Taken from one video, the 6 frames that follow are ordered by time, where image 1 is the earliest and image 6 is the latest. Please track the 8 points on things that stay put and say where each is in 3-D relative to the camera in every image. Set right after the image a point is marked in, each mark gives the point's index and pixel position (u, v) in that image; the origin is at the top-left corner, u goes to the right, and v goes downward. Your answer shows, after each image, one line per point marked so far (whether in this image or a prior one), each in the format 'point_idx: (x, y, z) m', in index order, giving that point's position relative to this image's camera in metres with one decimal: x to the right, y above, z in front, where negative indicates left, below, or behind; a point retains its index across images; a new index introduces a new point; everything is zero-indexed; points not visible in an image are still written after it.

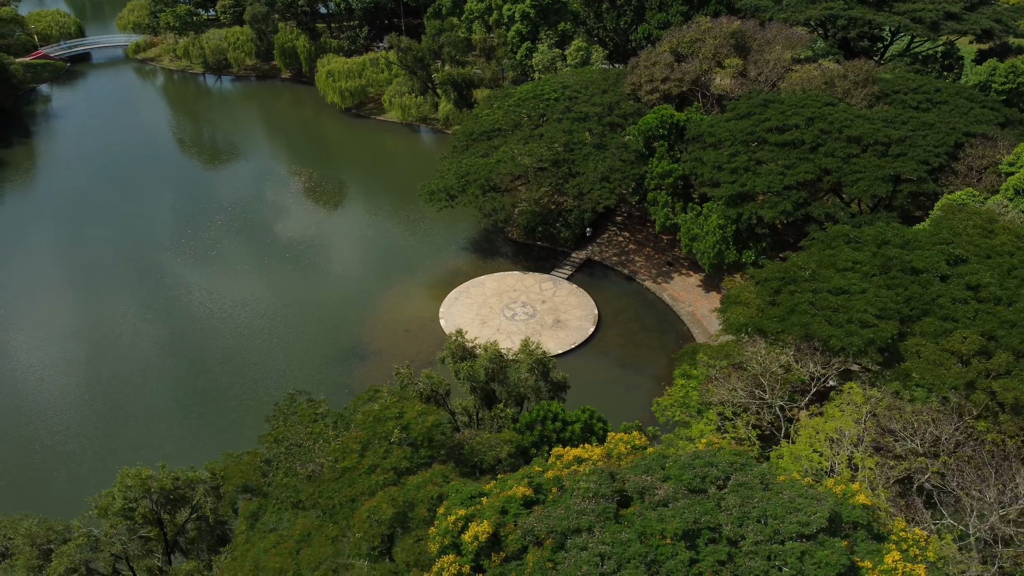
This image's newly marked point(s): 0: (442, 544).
0: (-1.2, -4.6, +14.5) m
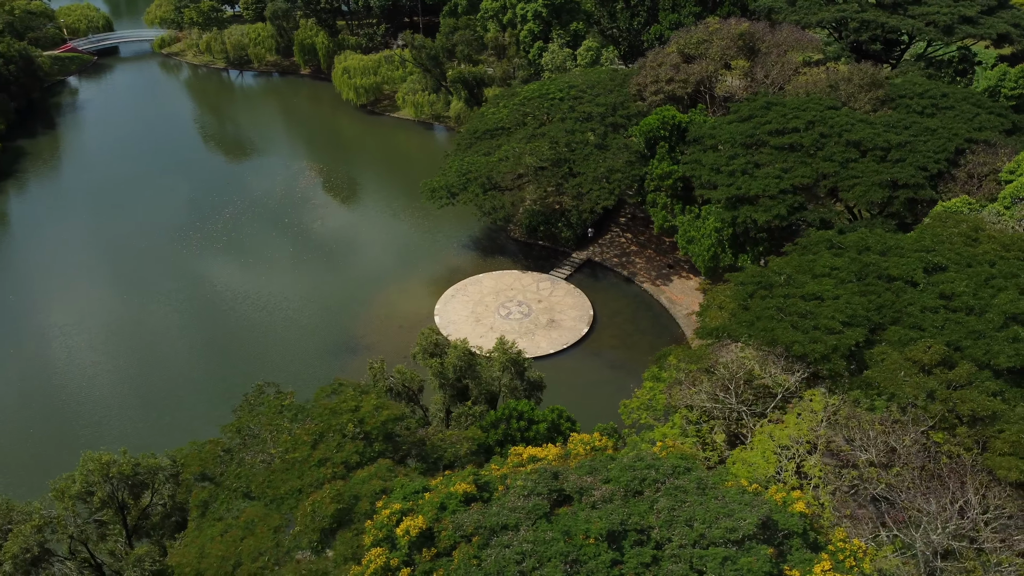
0: (-2.4, -4.5, +14.6) m
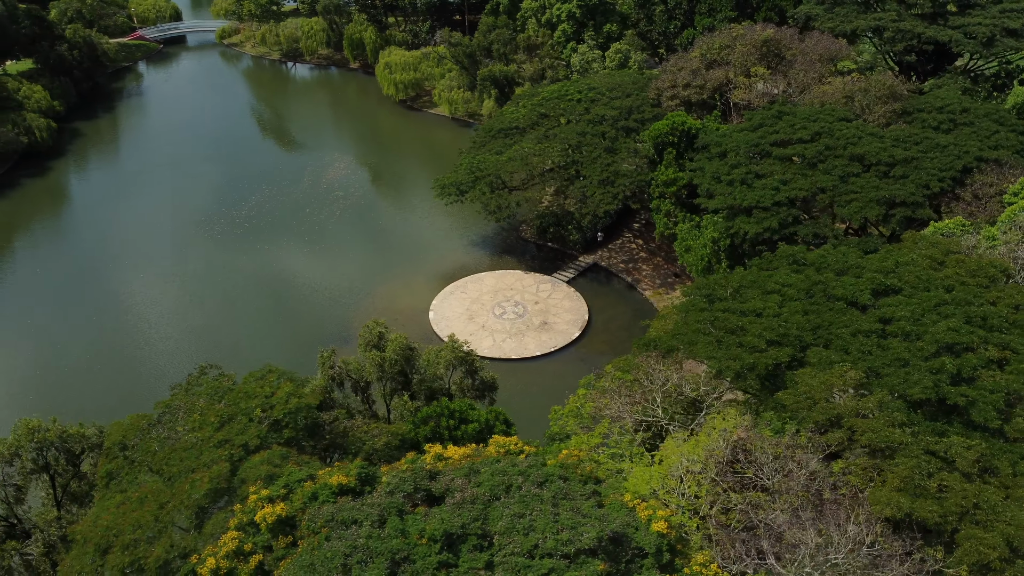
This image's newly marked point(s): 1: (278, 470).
0: (-5.0, -4.3, +14.9) m
1: (-4.8, -3.8, +16.7) m
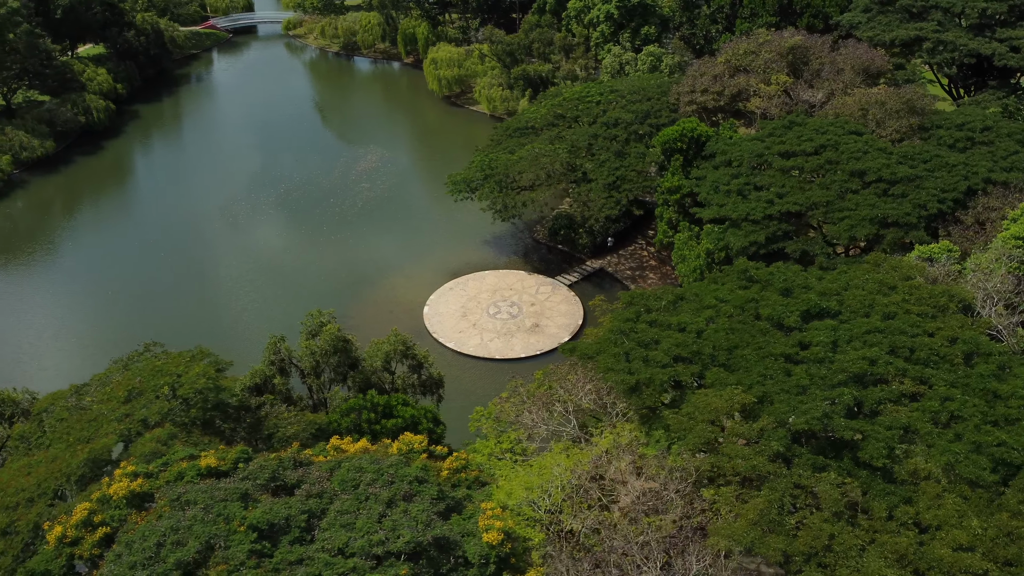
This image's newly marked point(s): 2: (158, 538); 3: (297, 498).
0: (-7.8, -3.9, +15.4) m
1: (-7.3, -3.4, +17.1) m
2: (-5.7, -4.1, +13.1) m
3: (-3.7, -3.7, +14.2) m
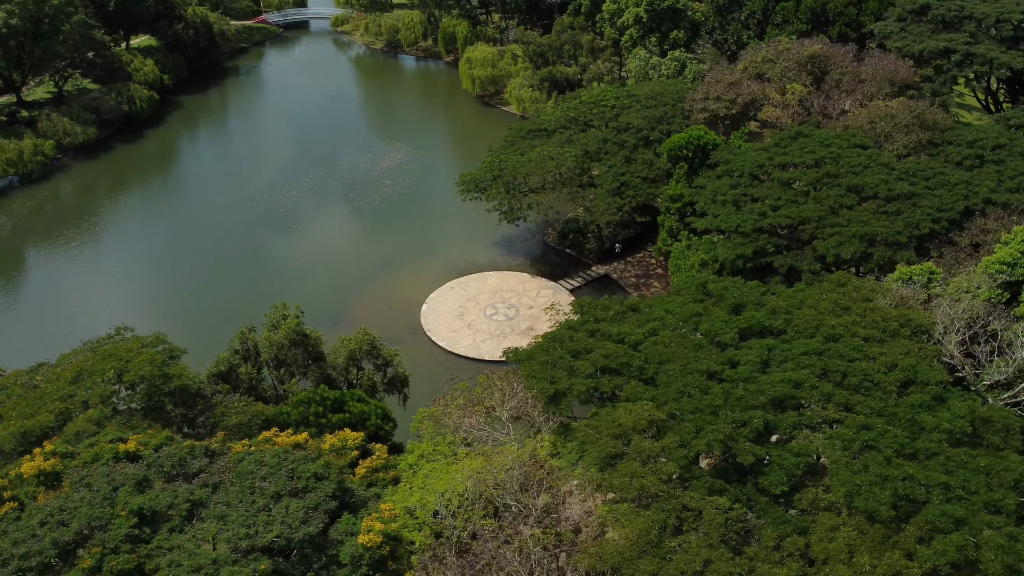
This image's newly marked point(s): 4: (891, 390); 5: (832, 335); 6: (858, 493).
0: (-9.7, -3.6, +16.0) m
1: (-9.1, -3.1, +17.7) m
2: (-7.8, -3.8, +13.6) m
3: (-5.7, -3.6, +14.5) m
4: (+7.6, -2.0, +16.2) m
5: (+7.2, -1.1, +18.2) m
6: (+5.9, -3.5, +13.9) m
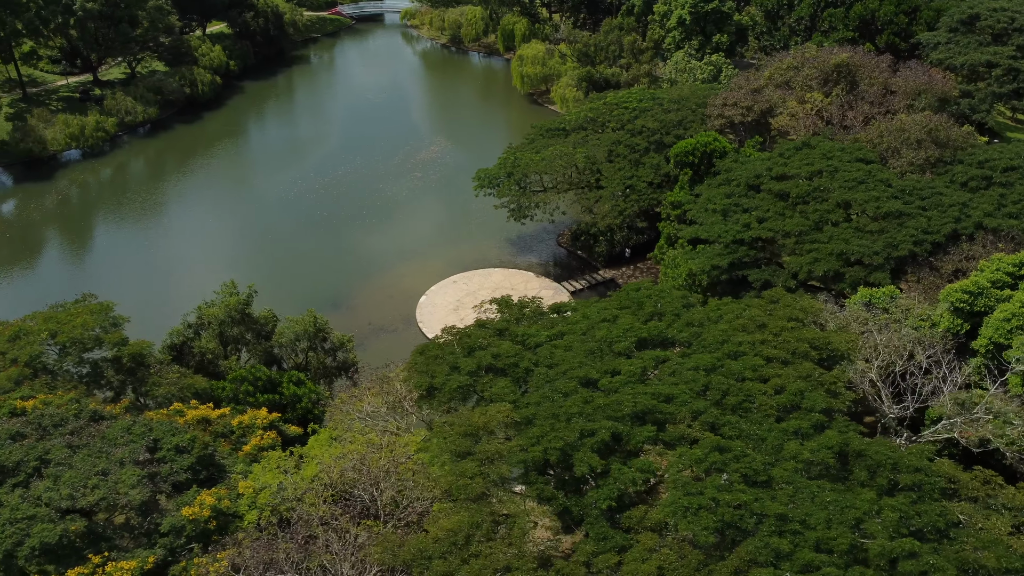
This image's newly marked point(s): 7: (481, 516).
0: (-12.4, -2.7, +17.1) m
1: (-11.5, -2.3, +18.7) m
2: (-10.8, -3.1, +14.5) m
3: (-8.6, -3.0, +15.2) m
4: (+4.9, -2.4, +15.3) m
5: (+4.8, -1.4, +17.4) m
6: (+2.8, -3.7, +13.2) m
7: (-0.5, -3.8, +13.5) m
